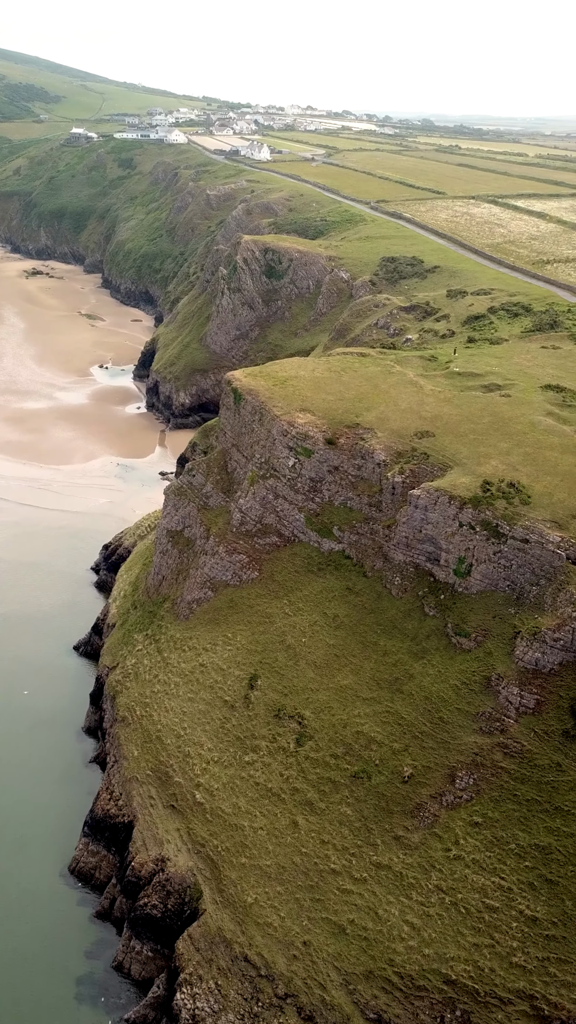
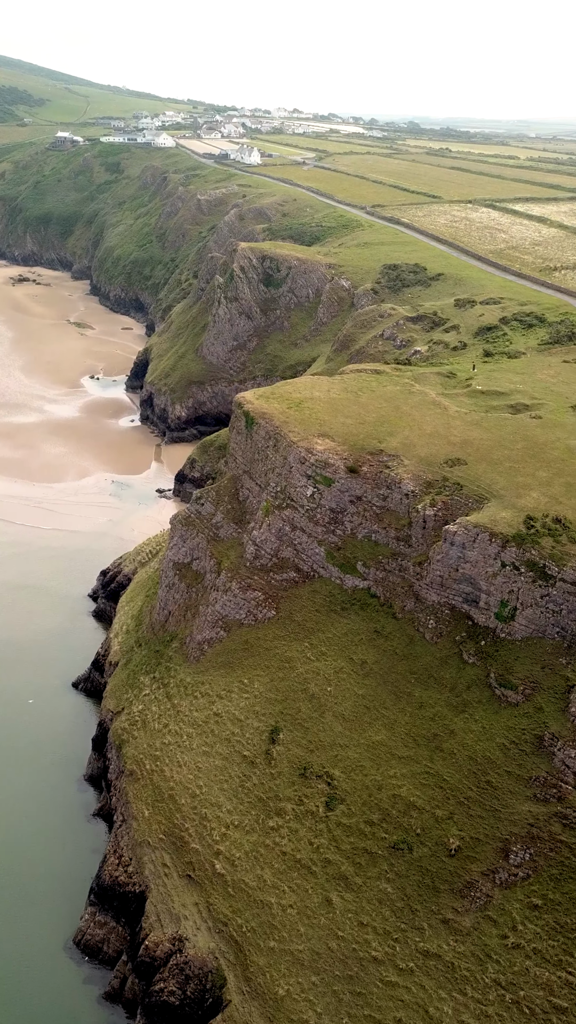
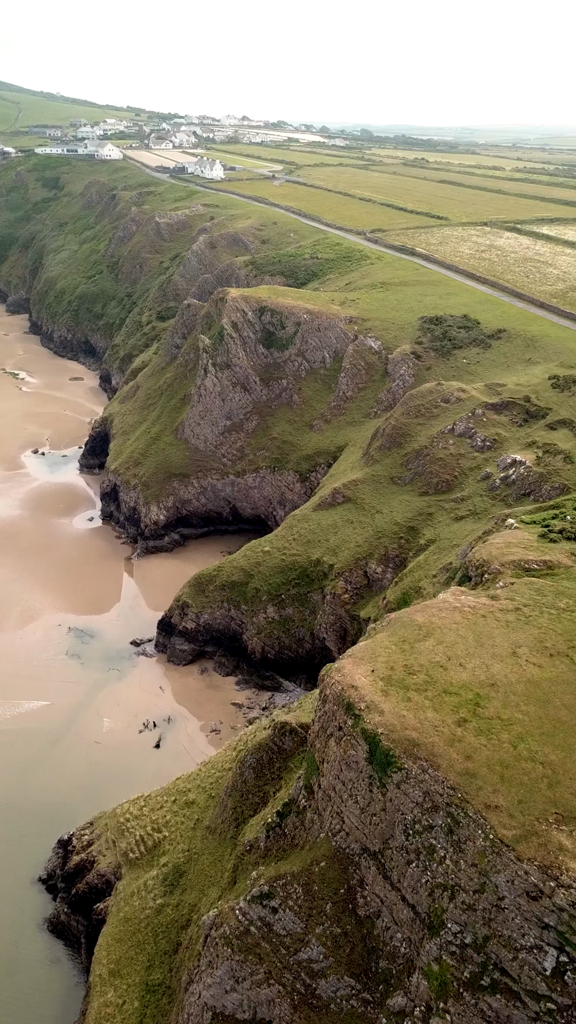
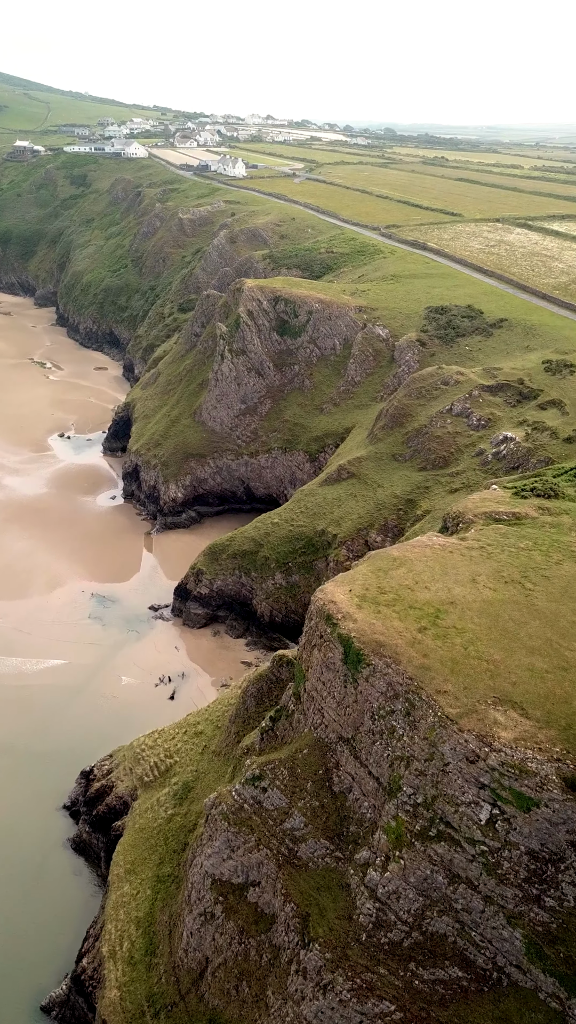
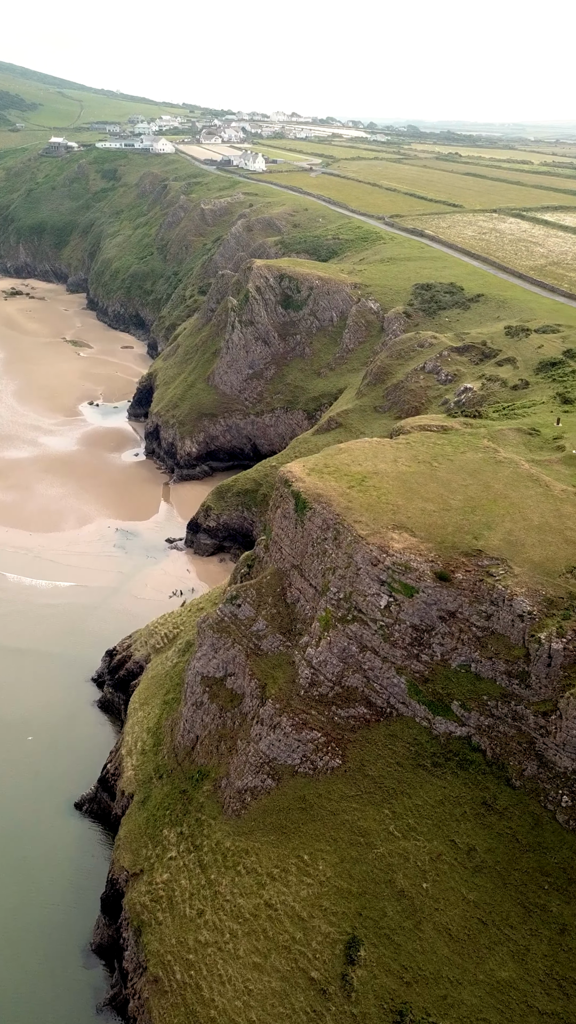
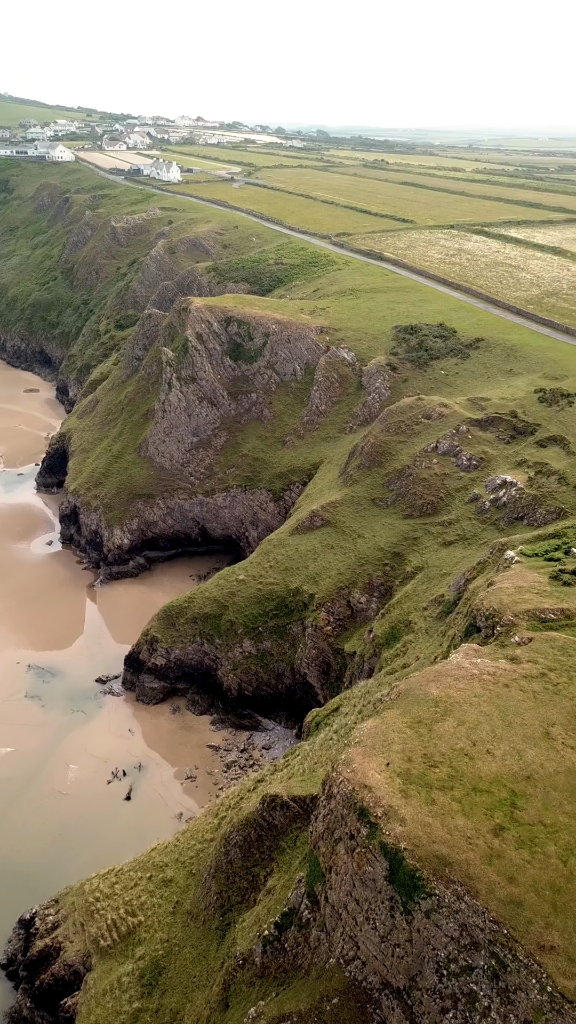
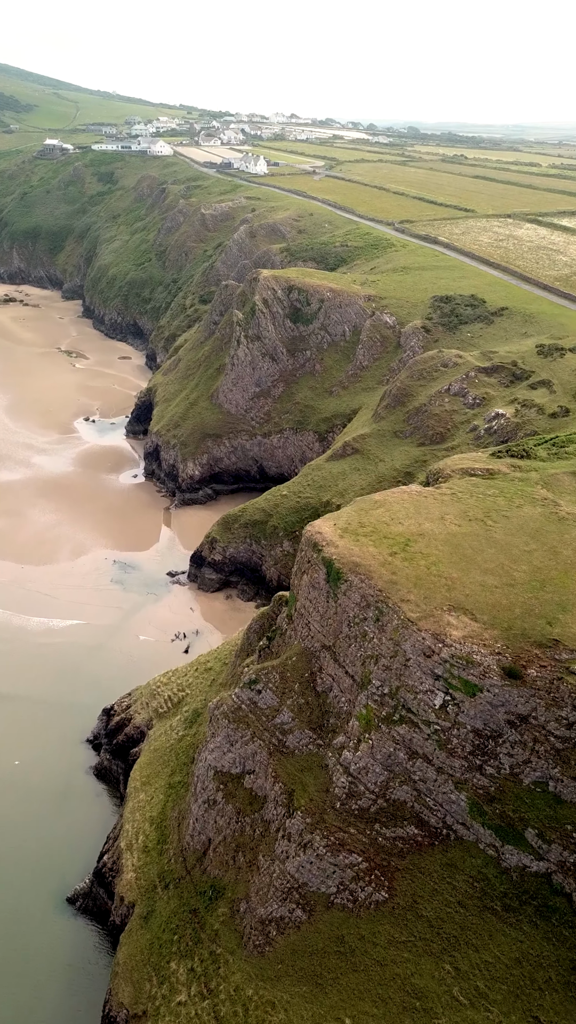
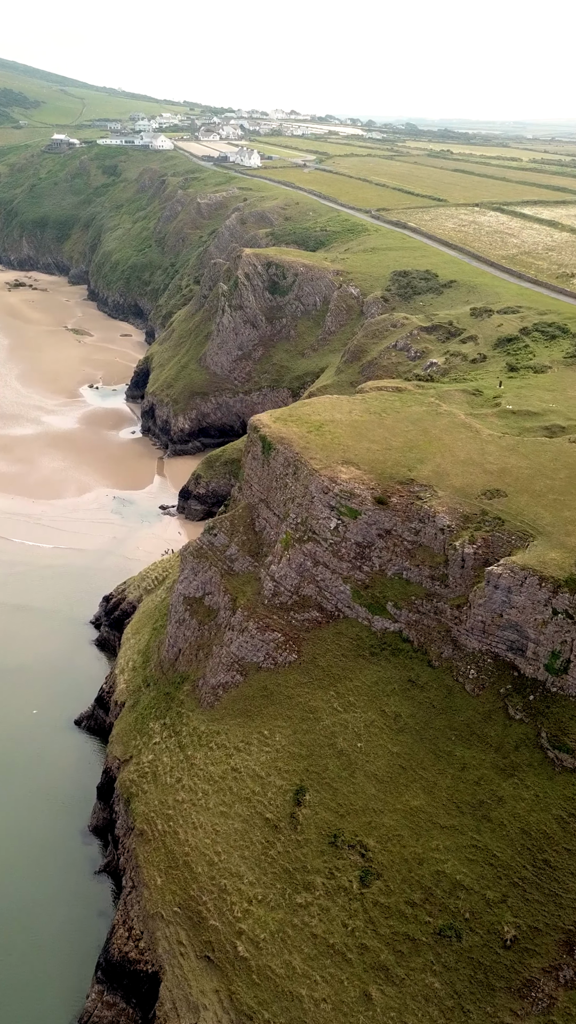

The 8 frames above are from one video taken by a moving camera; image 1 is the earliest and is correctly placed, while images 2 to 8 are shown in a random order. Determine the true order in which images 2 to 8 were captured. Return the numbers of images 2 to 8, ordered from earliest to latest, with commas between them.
2, 8, 5, 7, 4, 3, 6
